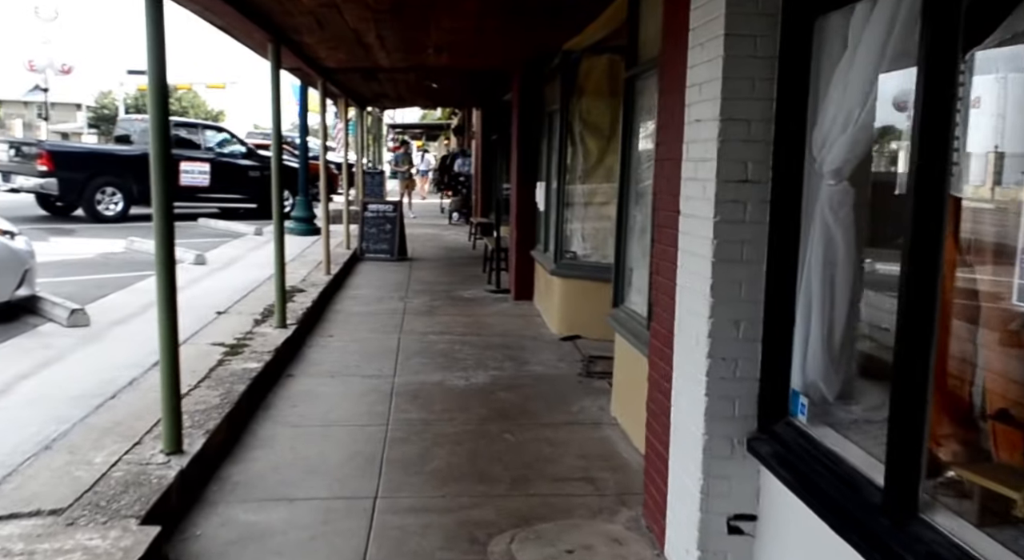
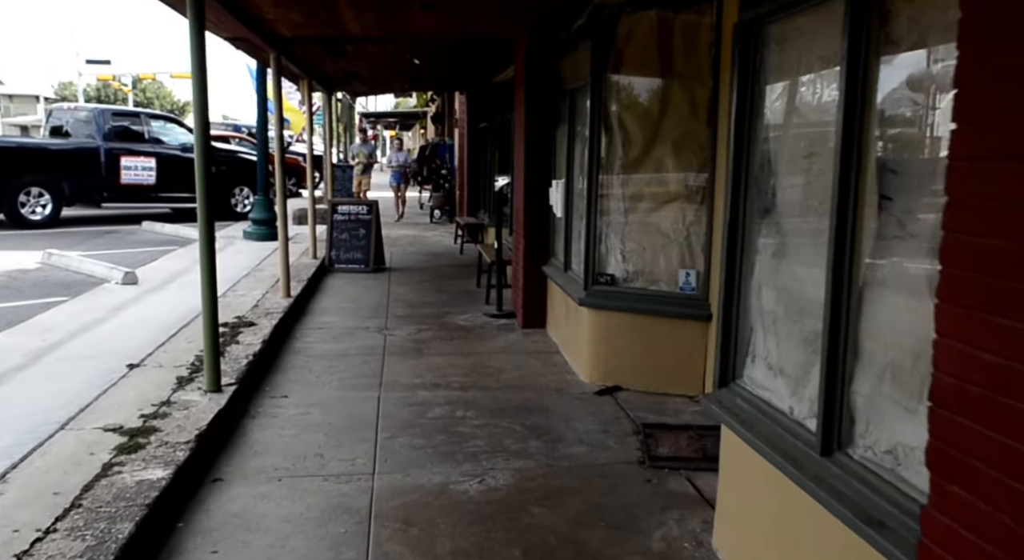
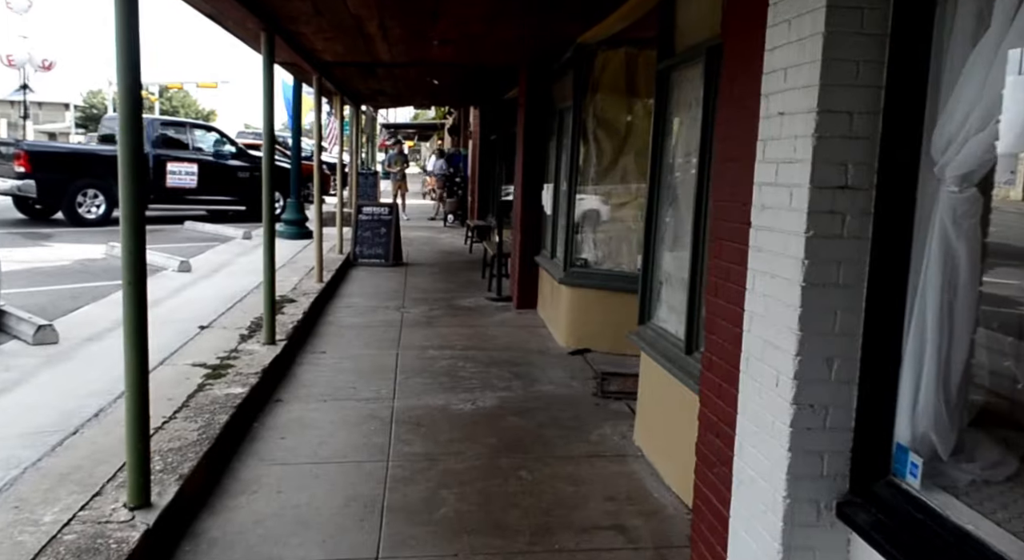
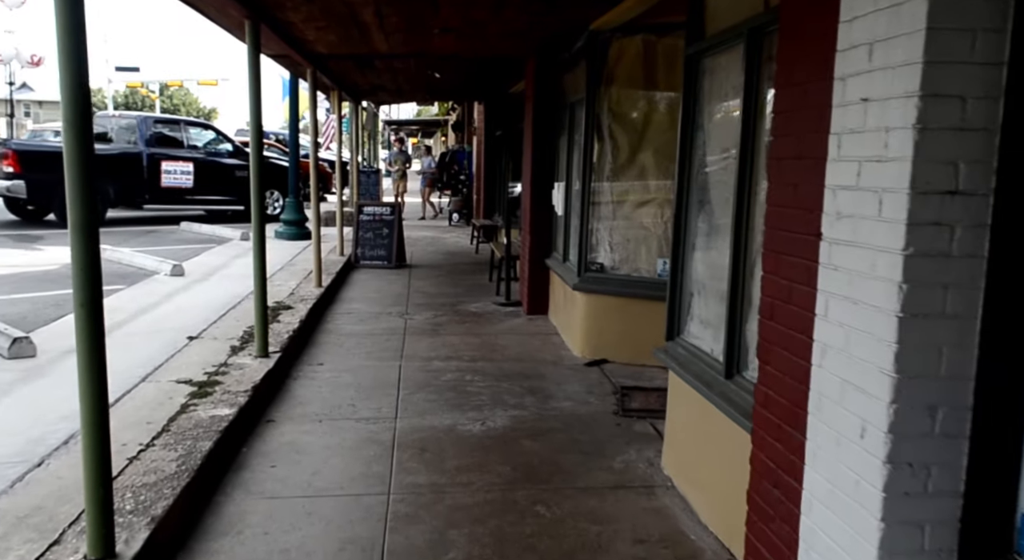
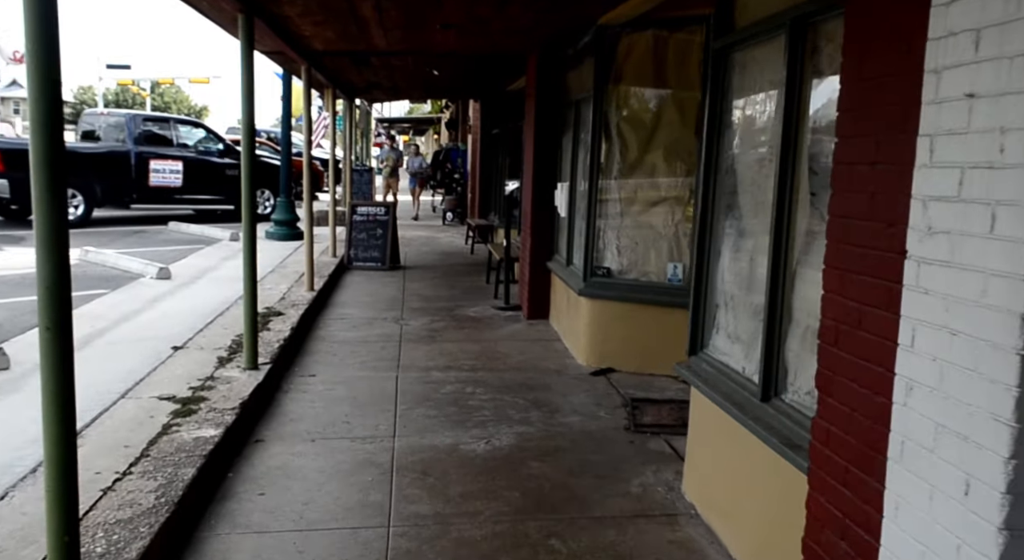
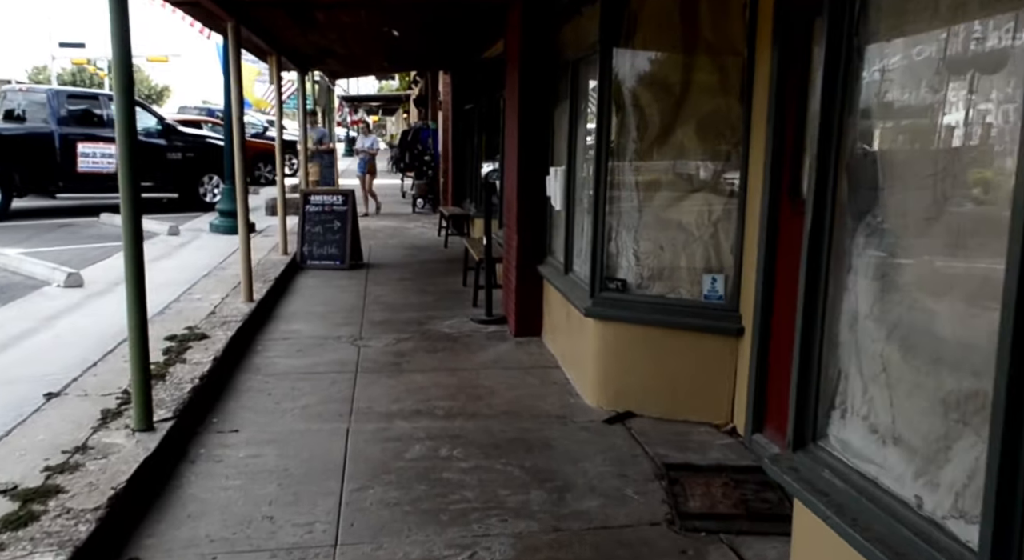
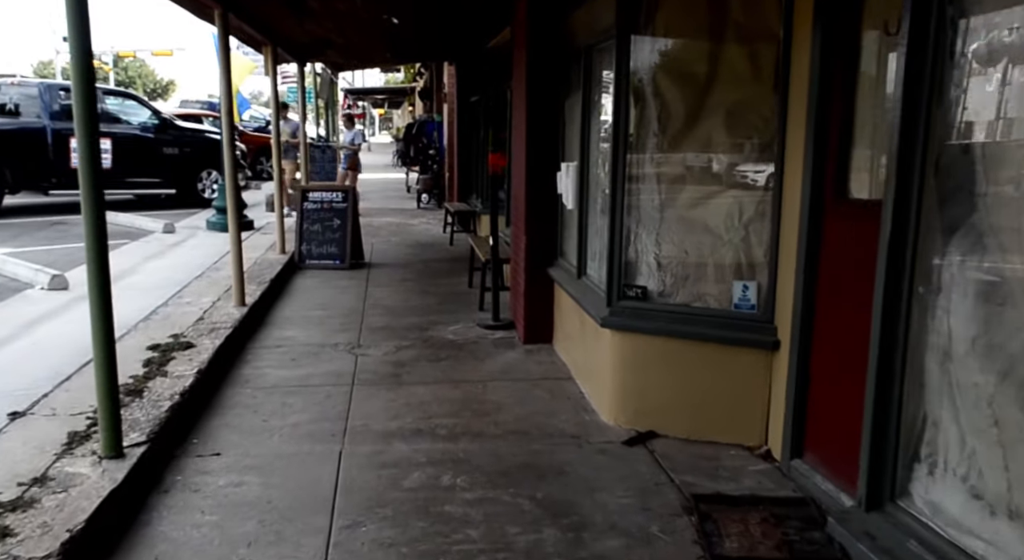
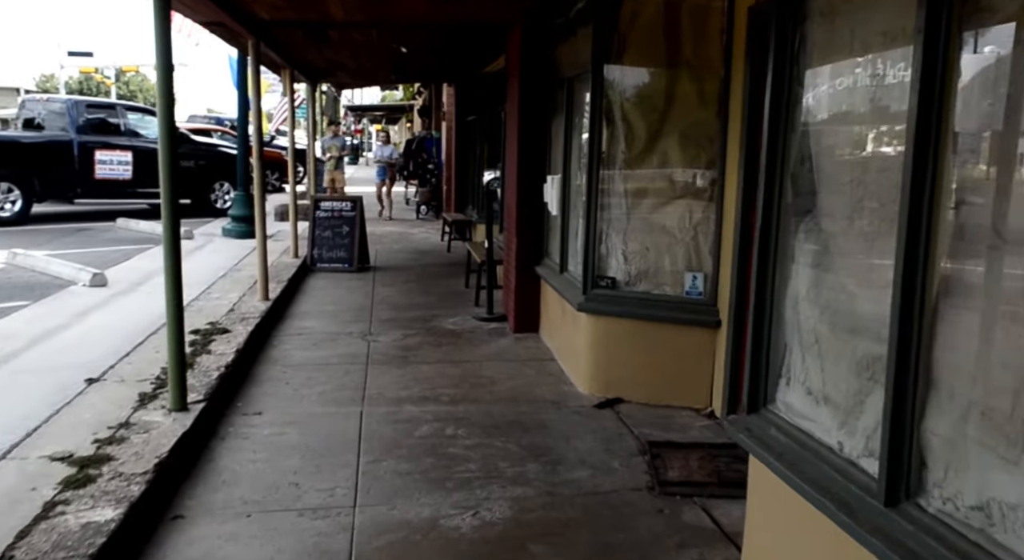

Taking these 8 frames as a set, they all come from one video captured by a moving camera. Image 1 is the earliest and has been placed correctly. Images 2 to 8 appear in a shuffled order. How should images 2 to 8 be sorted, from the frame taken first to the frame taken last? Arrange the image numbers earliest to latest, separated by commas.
3, 4, 5, 2, 8, 6, 7
